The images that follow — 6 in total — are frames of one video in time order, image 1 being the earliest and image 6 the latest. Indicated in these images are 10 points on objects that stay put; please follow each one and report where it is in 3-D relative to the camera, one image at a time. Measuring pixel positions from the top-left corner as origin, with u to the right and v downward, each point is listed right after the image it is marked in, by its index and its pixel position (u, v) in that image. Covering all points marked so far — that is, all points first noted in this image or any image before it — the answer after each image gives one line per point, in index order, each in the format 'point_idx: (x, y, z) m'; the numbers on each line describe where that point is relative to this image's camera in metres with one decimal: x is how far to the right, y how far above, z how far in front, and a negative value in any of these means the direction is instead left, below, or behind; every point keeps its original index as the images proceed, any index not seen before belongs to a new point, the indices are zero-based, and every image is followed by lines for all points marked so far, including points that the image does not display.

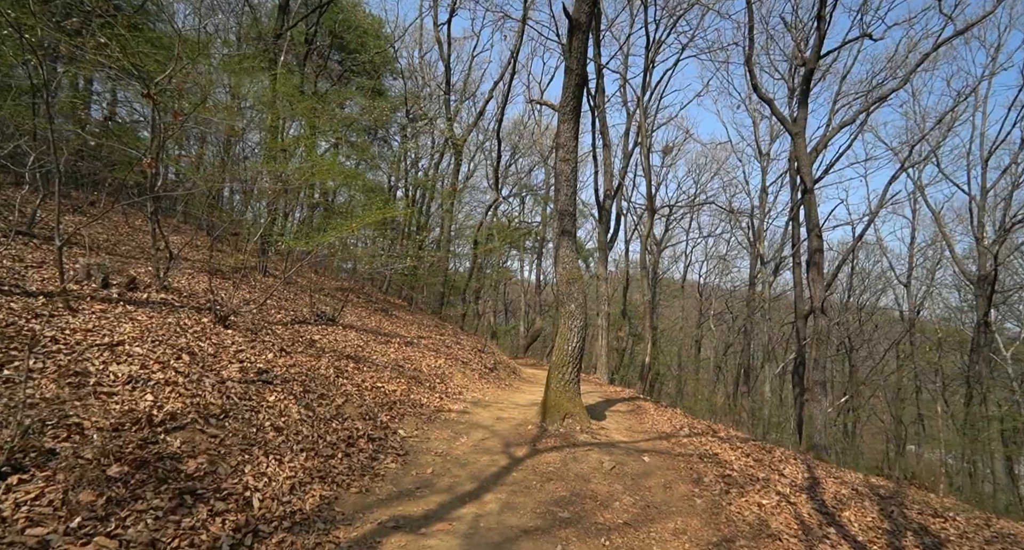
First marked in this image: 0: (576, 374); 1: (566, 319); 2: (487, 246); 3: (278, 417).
0: (+0.9, -1.4, +7.3) m
1: (+0.8, -0.6, +7.5) m
2: (-0.9, +1.0, +18.7) m
3: (-2.2, -1.4, +4.9) m
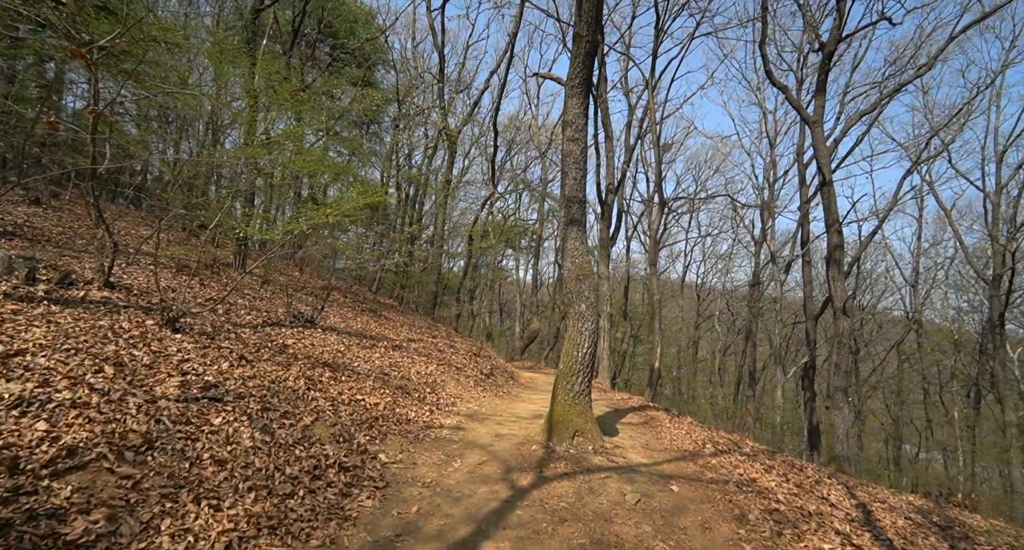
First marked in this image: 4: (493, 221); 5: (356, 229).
0: (+0.9, -1.4, +6.3) m
1: (+0.8, -0.6, +6.5) m
2: (-1.0, +1.1, +17.7) m
3: (-2.2, -1.3, +3.9) m
4: (-0.7, +1.9, +18.4) m
5: (-4.0, +1.2, +13.2) m
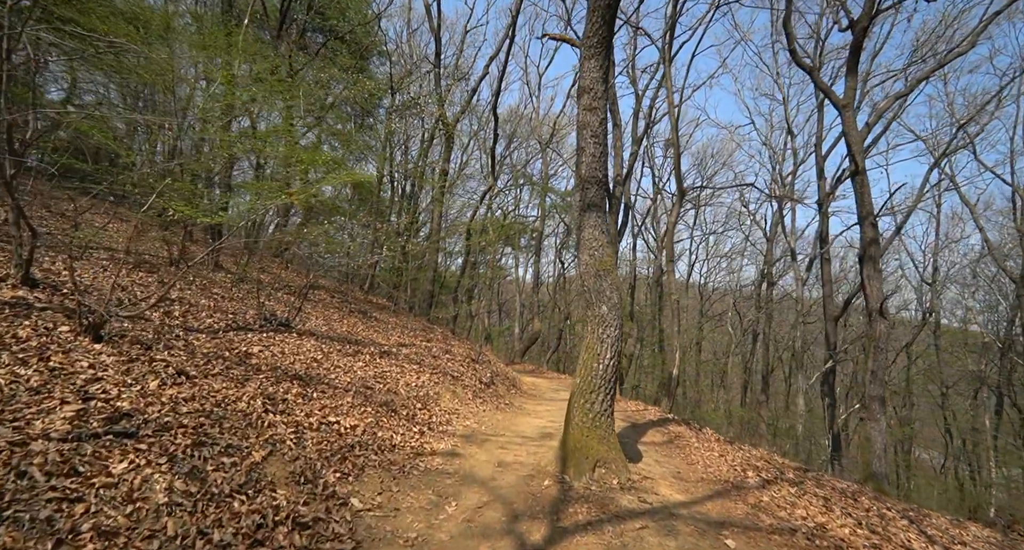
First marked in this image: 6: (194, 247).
0: (+1.0, -1.3, +5.2) m
1: (+0.9, -0.5, +5.4) m
2: (-1.0, +1.1, +16.6) m
3: (-2.1, -1.3, +2.8) m
4: (-0.7, +1.9, +17.3) m
5: (-4.0, +1.2, +12.1) m
6: (-6.9, +0.5, +10.7) m
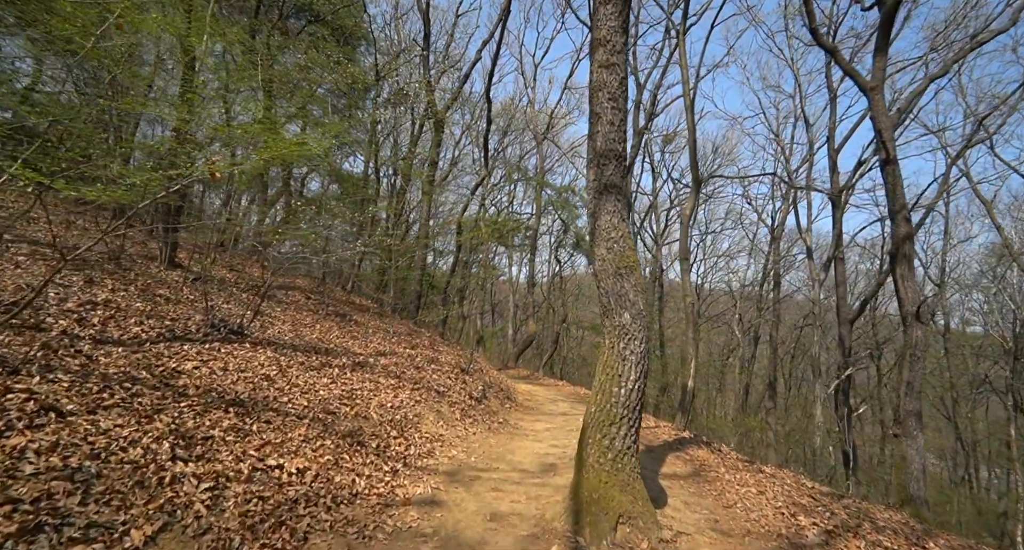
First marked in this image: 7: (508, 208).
0: (+1.0, -1.3, +4.1) m
1: (+0.8, -0.5, +4.3) m
2: (-1.2, +1.1, +15.4) m
3: (-2.1, -1.2, +1.6) m
4: (-0.8, +2.0, +16.1) m
5: (-4.1, +1.3, +10.8) m
6: (-7.0, +0.5, +9.4) m
7: (-0.2, +2.3, +17.3) m
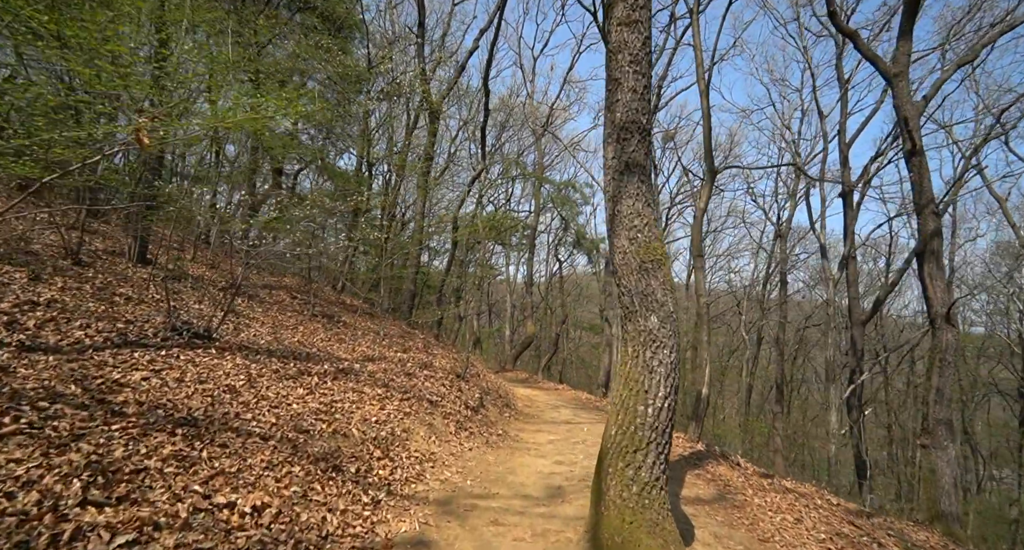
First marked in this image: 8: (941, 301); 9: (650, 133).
0: (+1.0, -1.3, +3.4) m
1: (+0.9, -0.5, +3.6) m
2: (-1.2, +1.2, +14.7) m
3: (-2.1, -1.2, +0.8) m
4: (-0.9, +2.0, +15.4) m
5: (-4.1, +1.3, +10.1) m
6: (-7.0, +0.6, +8.6) m
7: (-0.2, +2.4, +16.5) m
8: (+7.4, -0.5, +8.8) m
9: (+1.0, +1.1, +3.9) m
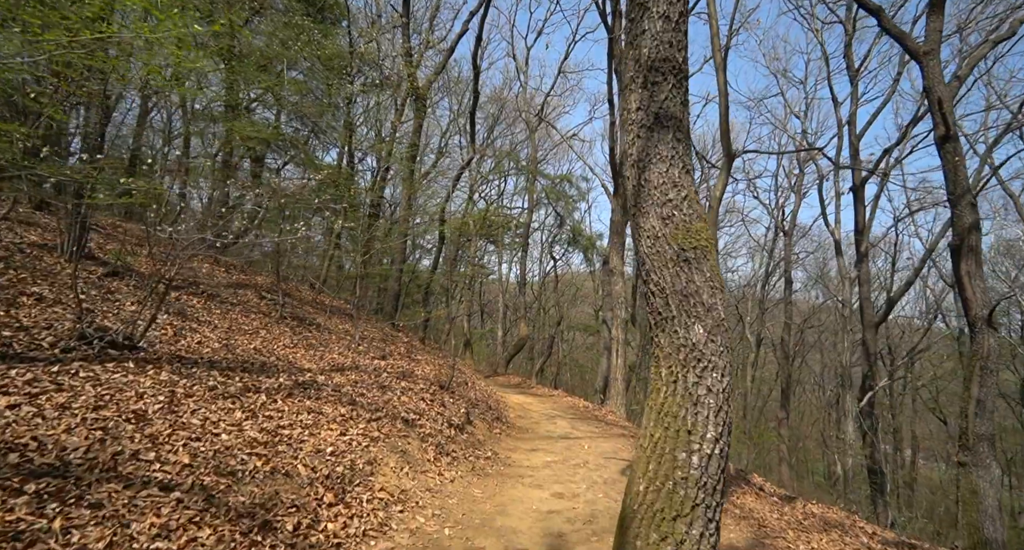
0: (+0.9, -1.2, +2.3) m
1: (+0.8, -0.4, +2.5) m
2: (-1.4, +1.2, +13.6) m
3: (-2.1, -1.2, -0.2) m
4: (-1.1, +2.0, +14.4) m
5: (-4.3, +1.3, +9.0) m
6: (-7.1, +0.6, +7.5) m
7: (-0.4, +2.4, +15.5) m
8: (+7.3, -0.4, +7.9) m
9: (+1.0, +1.1, +2.8) m
